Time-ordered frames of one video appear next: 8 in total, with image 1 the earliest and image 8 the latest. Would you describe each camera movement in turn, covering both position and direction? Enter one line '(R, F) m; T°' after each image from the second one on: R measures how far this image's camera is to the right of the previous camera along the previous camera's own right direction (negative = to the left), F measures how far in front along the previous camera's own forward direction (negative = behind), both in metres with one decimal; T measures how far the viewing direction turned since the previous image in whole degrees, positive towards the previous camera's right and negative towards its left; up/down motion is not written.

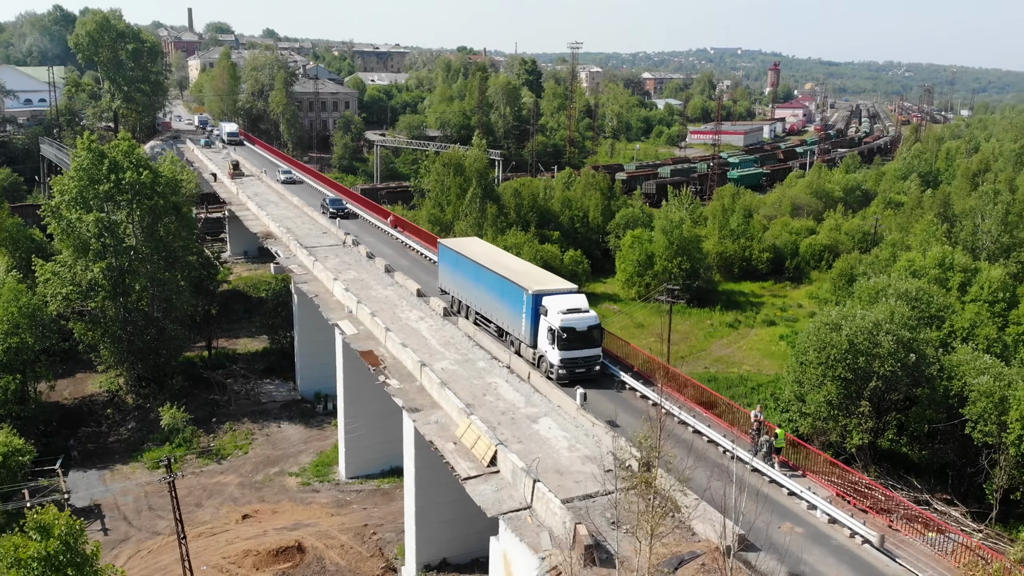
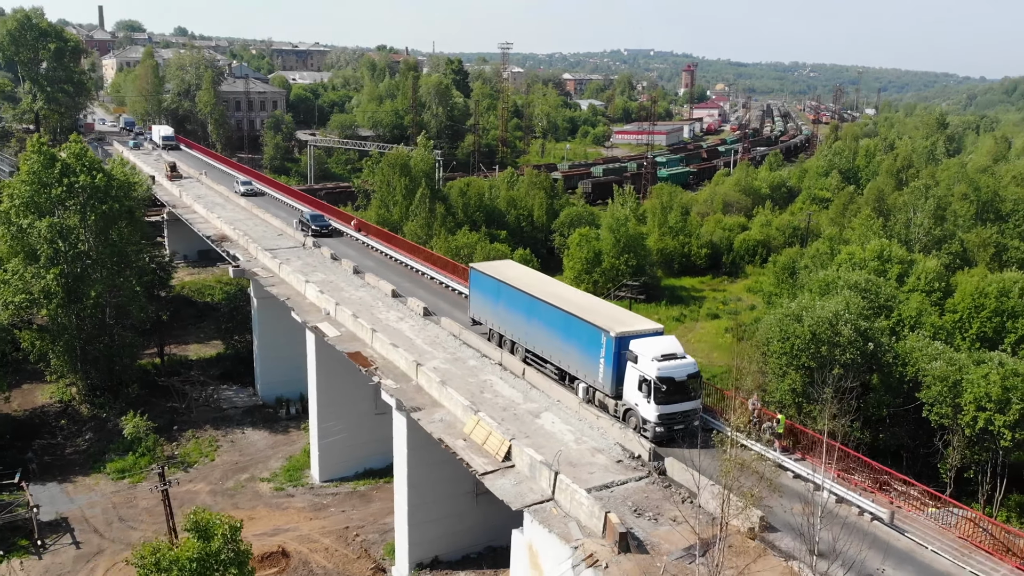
(-2.0, -0.3) m; +5°
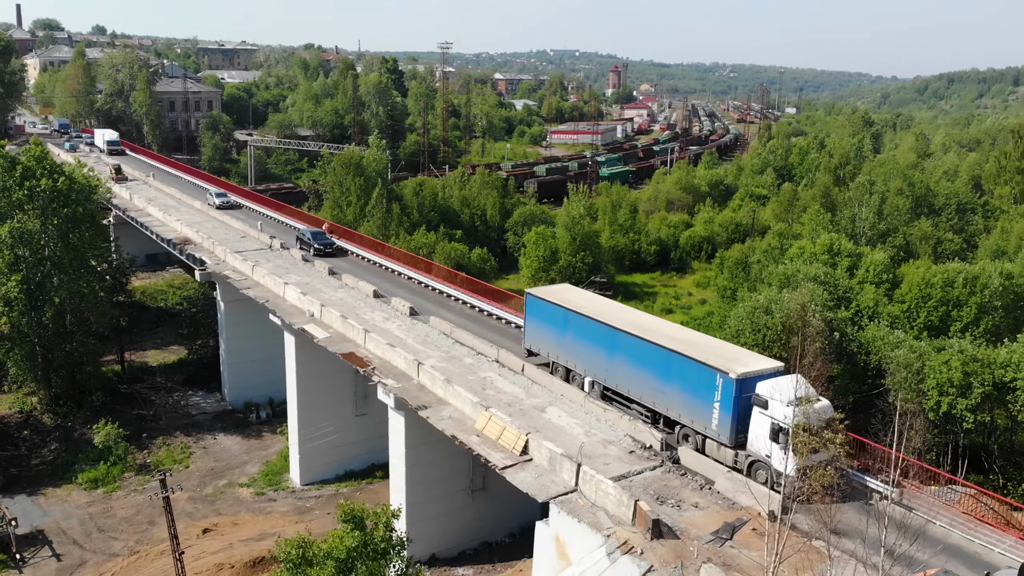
(-1.9, -0.3) m; +5°
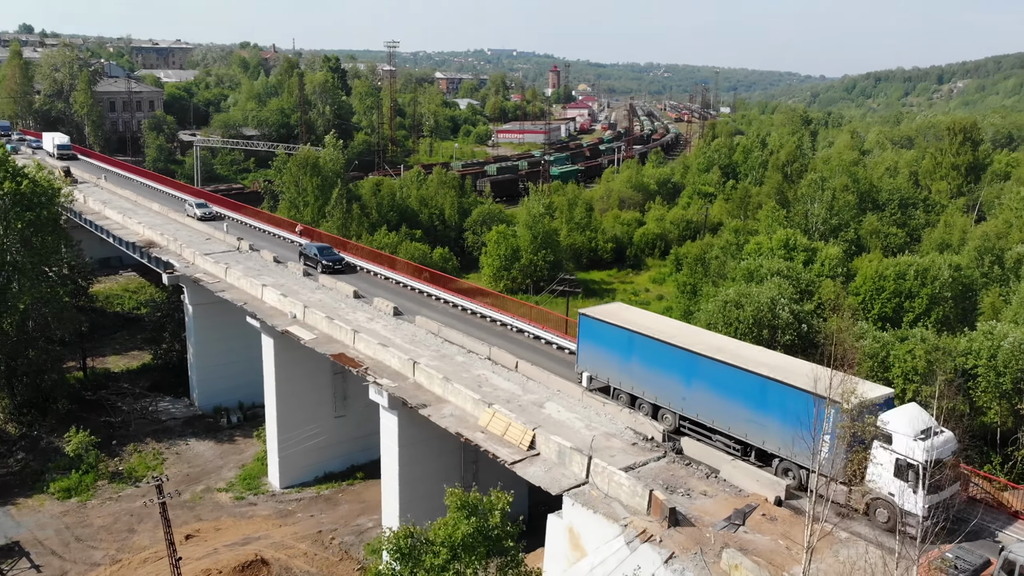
(-1.5, -0.2) m; +4°
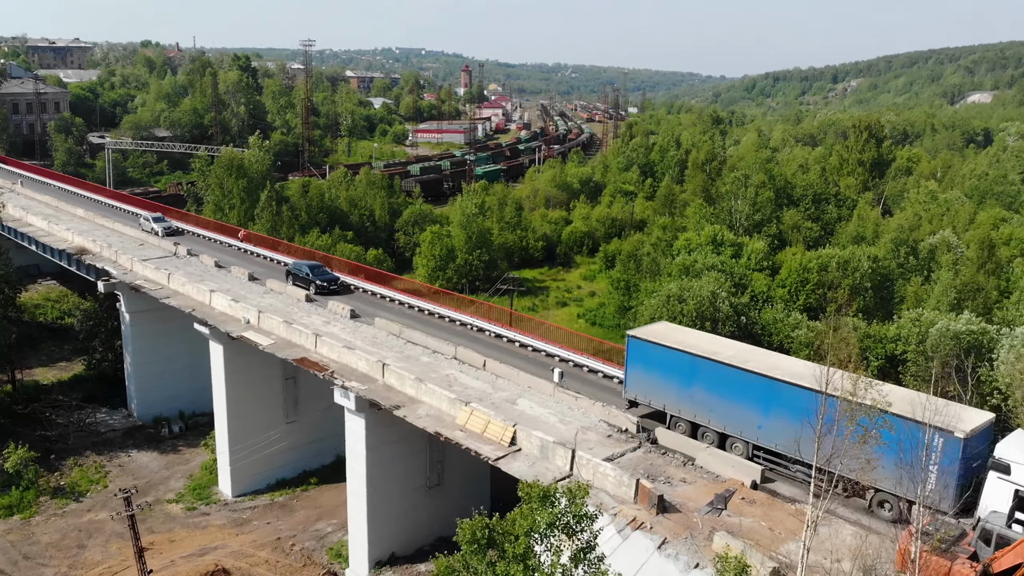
(-1.5, -0.2) m; +6°
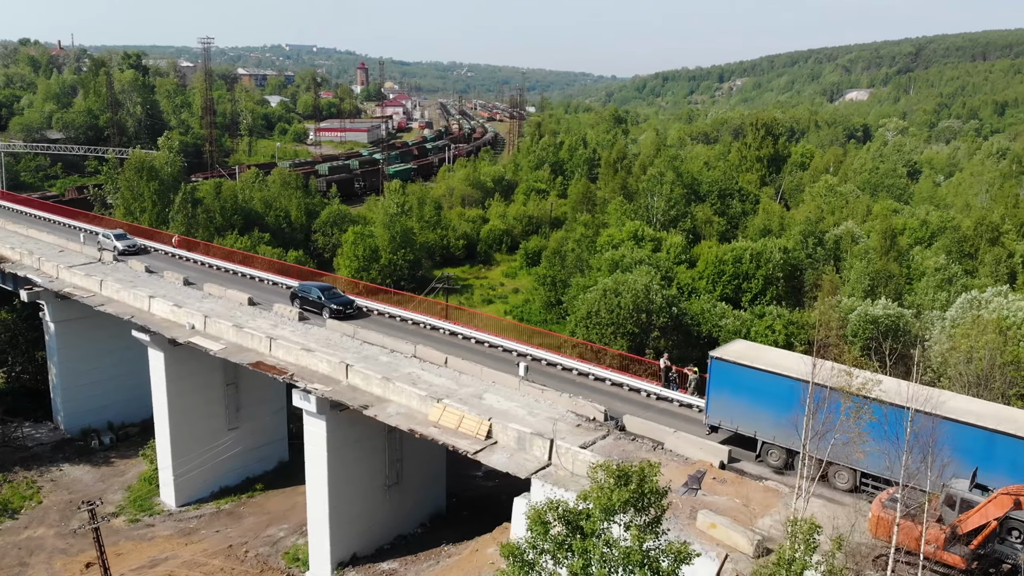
(-1.7, -0.4) m; +6°
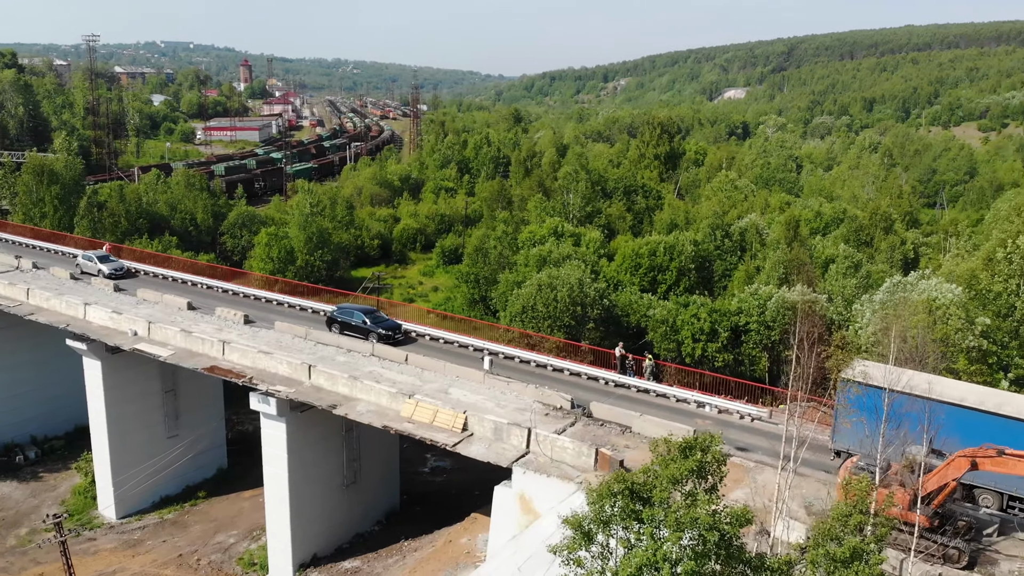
(-1.9, -0.5) m; +7°
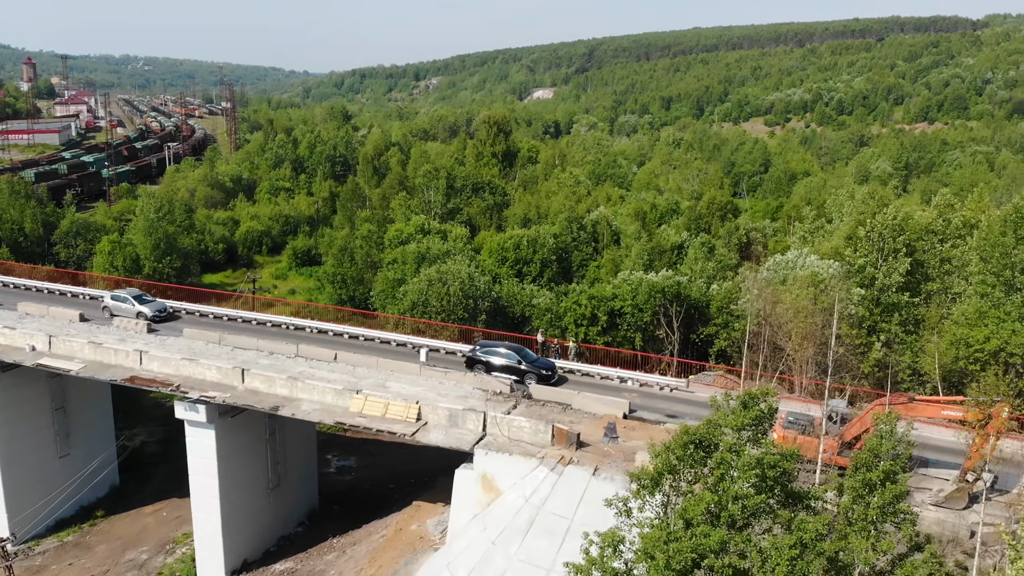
(-3.1, -0.8) m; +11°
